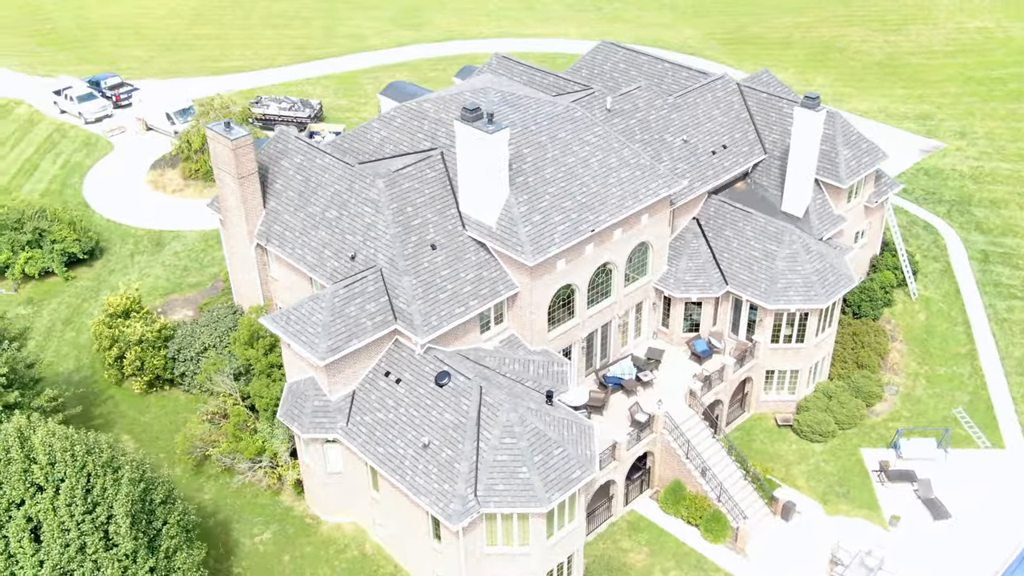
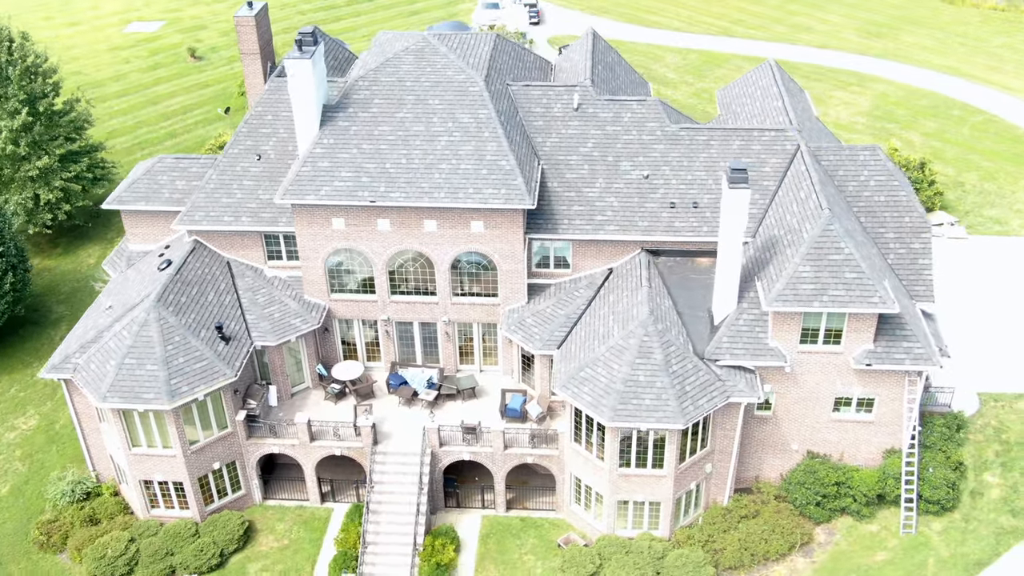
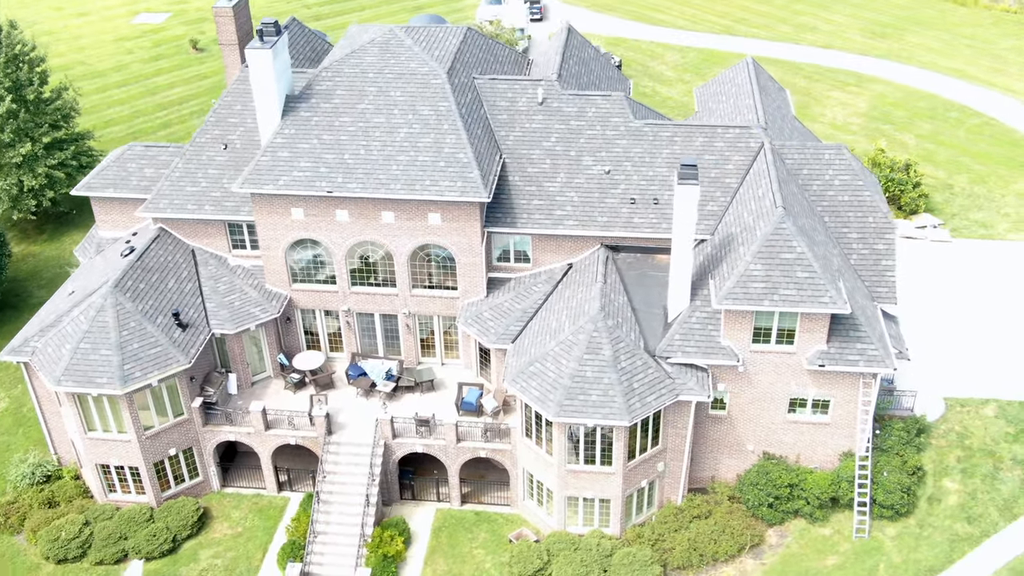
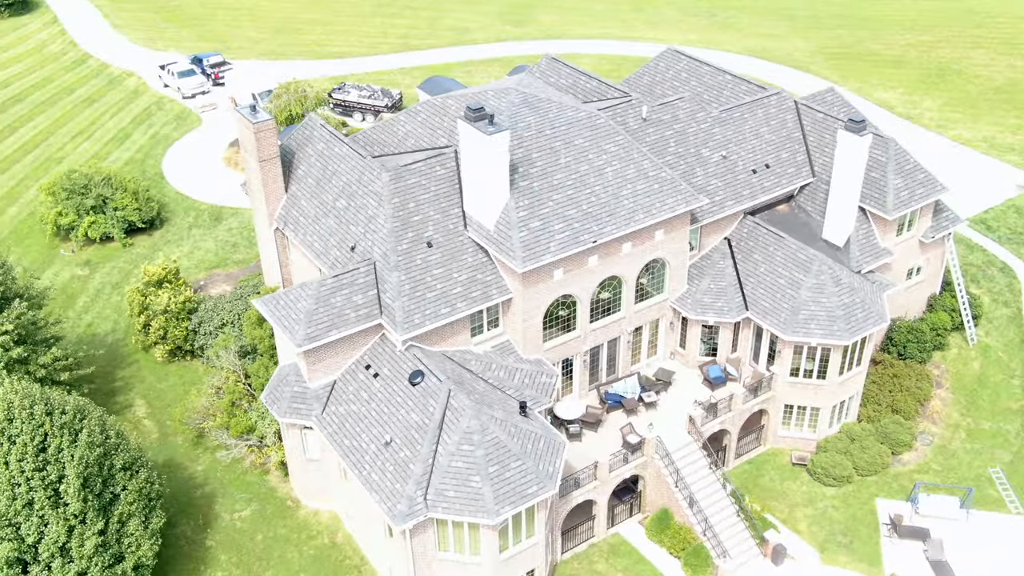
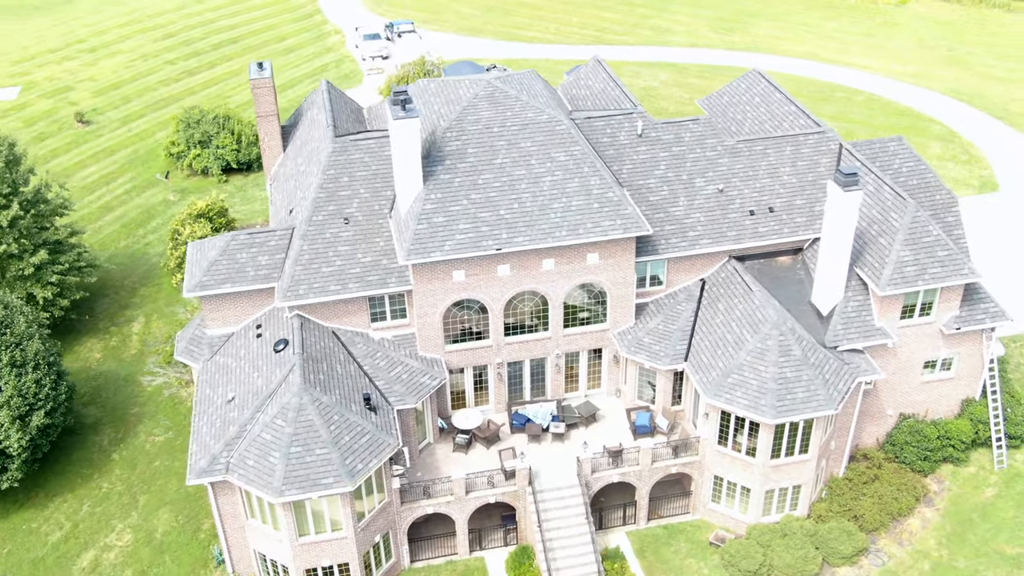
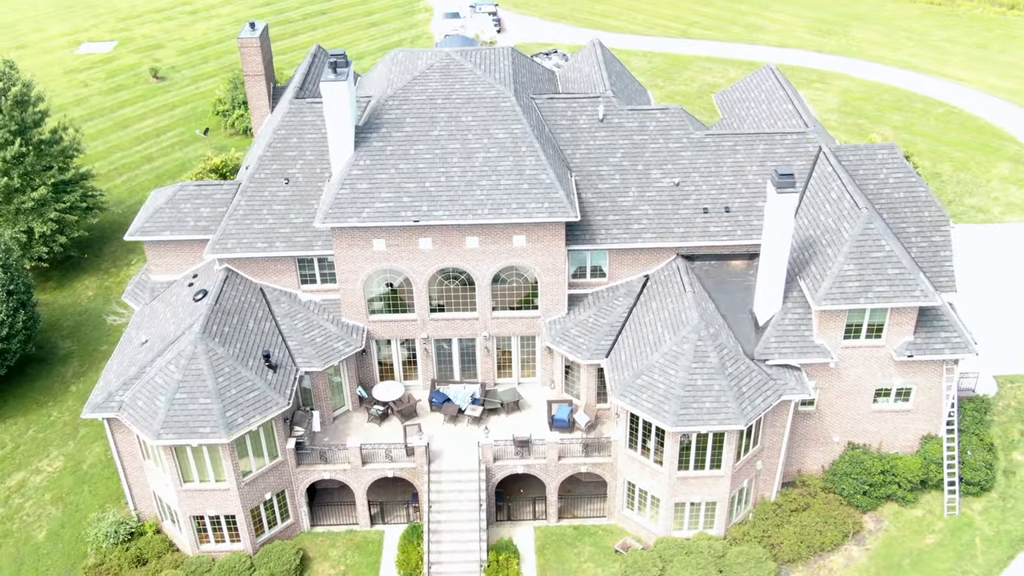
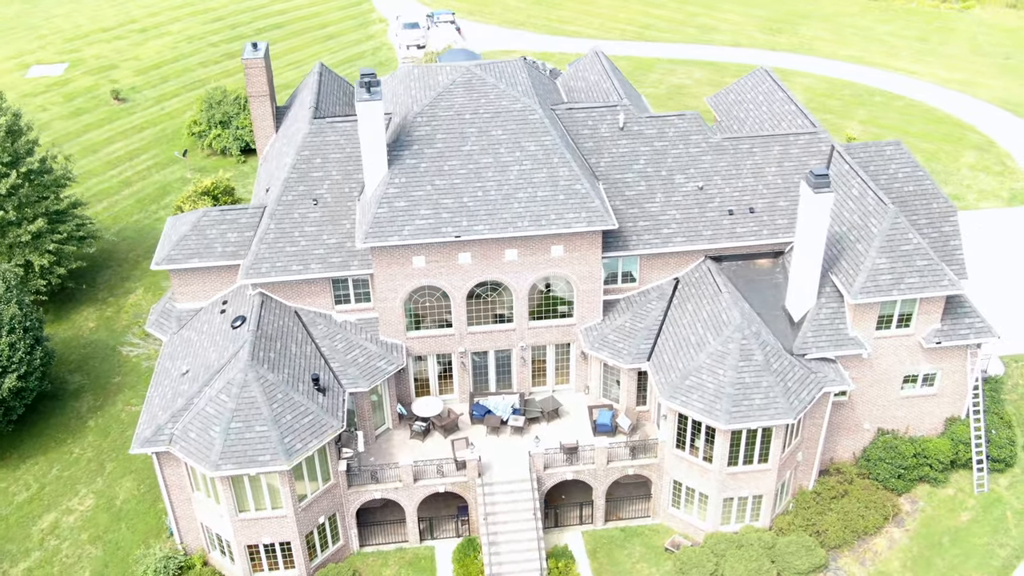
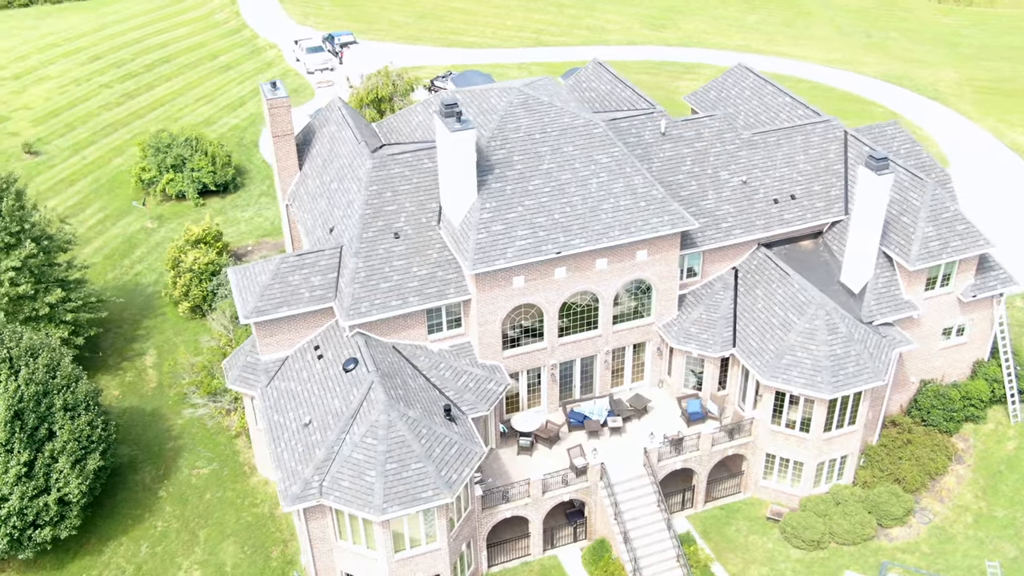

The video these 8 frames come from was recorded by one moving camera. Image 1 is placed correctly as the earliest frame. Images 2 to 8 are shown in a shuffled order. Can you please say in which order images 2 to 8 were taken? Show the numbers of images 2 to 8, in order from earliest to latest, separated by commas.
4, 8, 5, 7, 6, 2, 3
